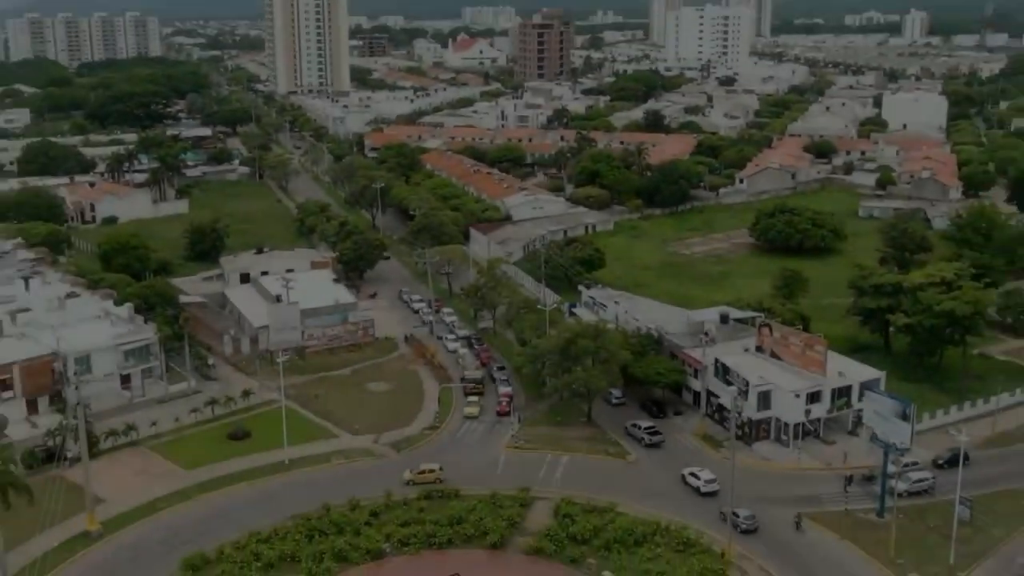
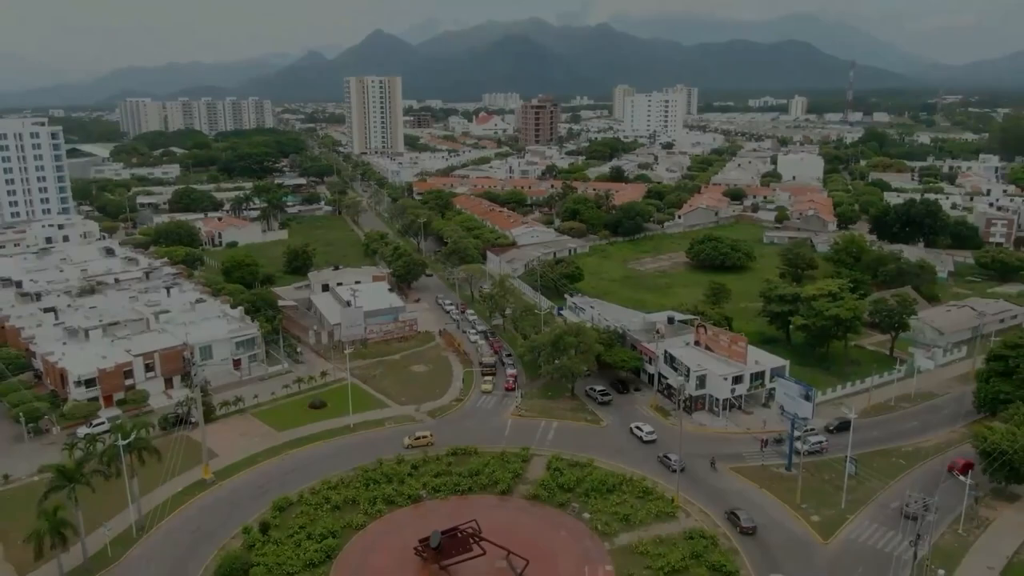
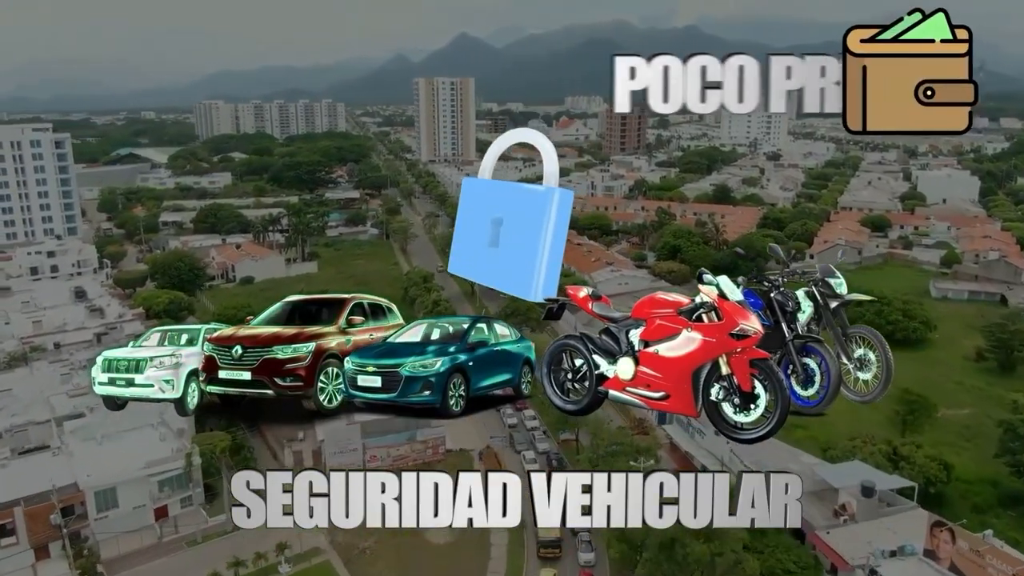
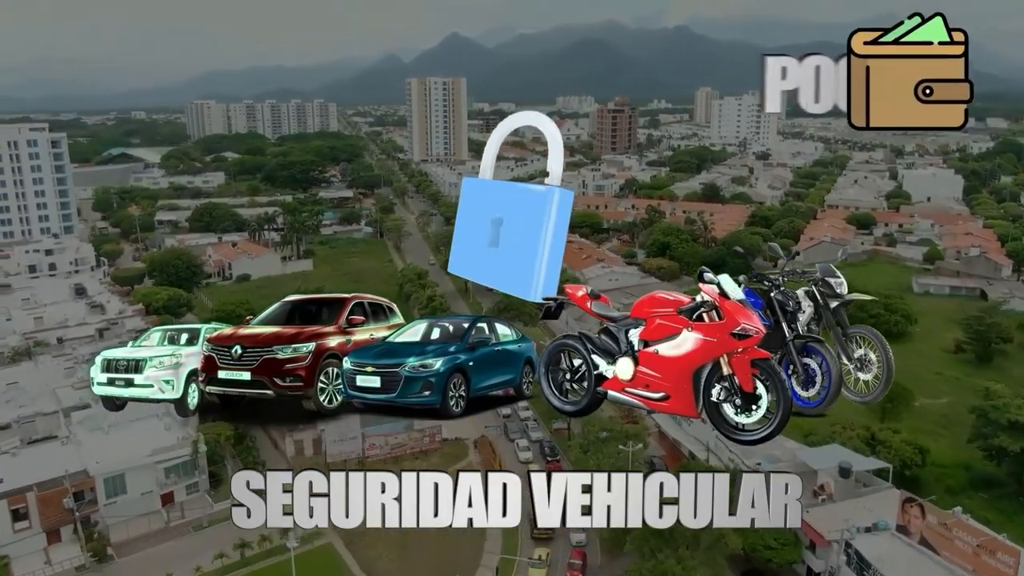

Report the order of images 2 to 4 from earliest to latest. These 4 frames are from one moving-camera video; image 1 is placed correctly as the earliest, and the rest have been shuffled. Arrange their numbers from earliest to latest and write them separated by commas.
2, 4, 3
